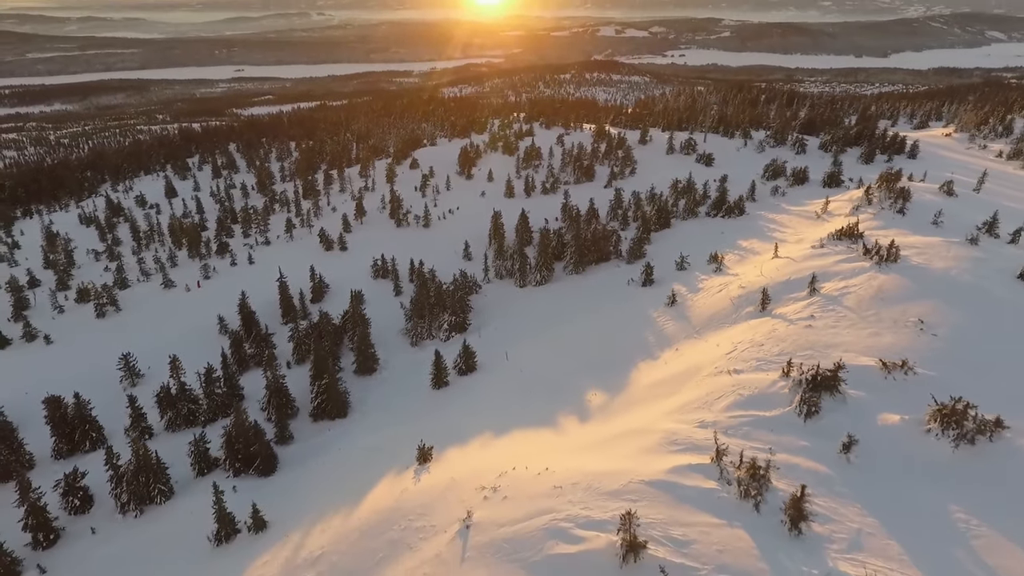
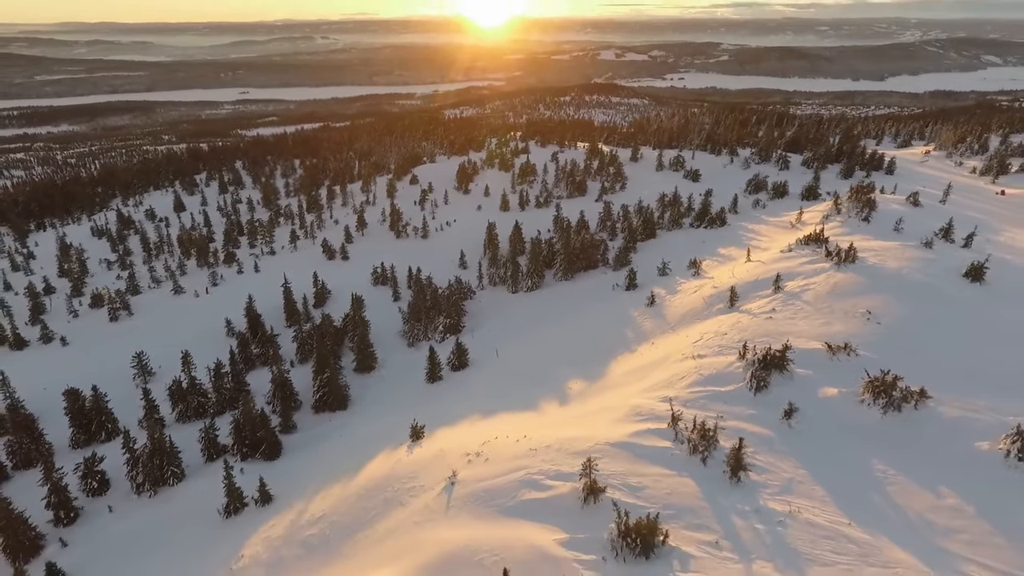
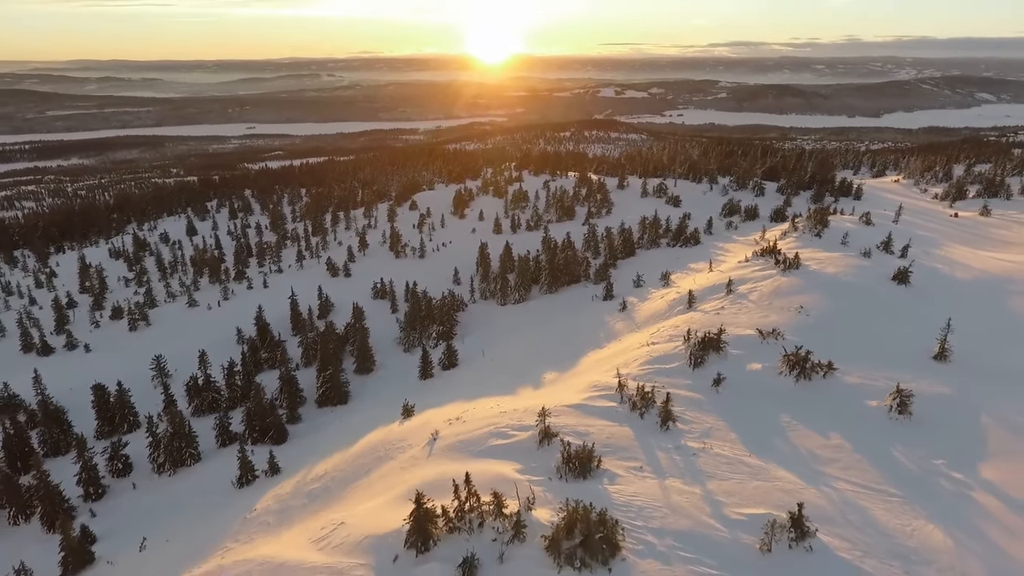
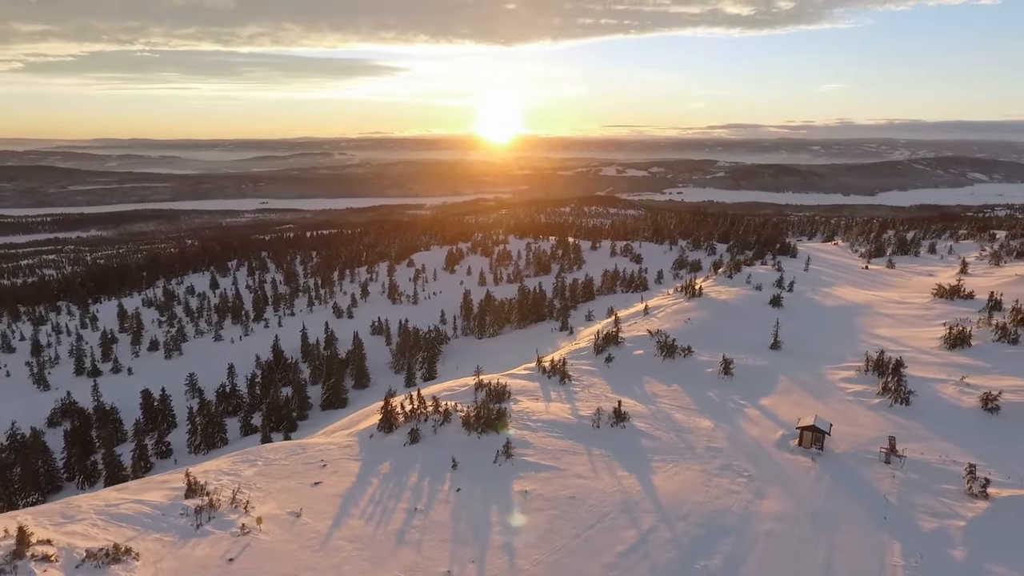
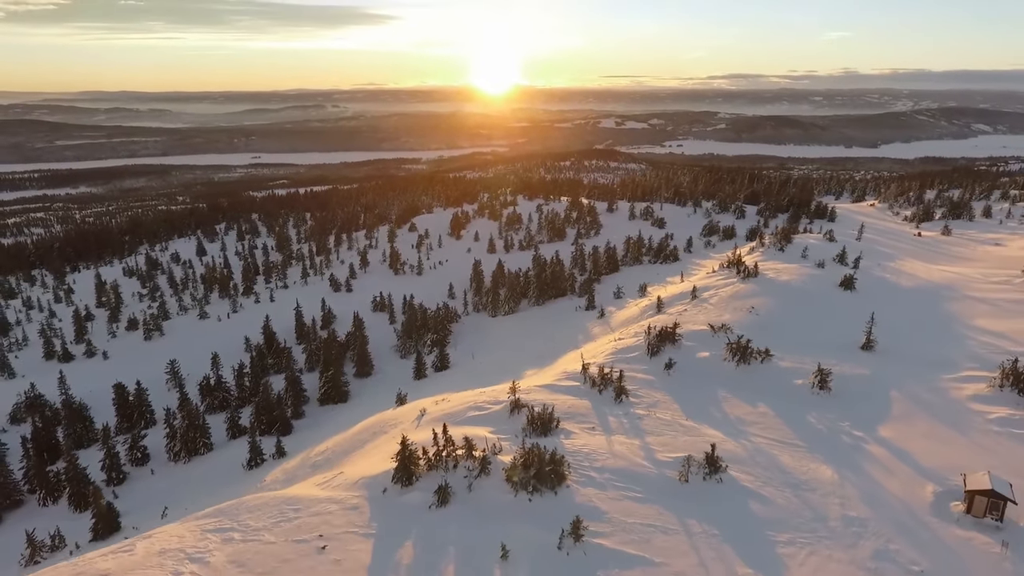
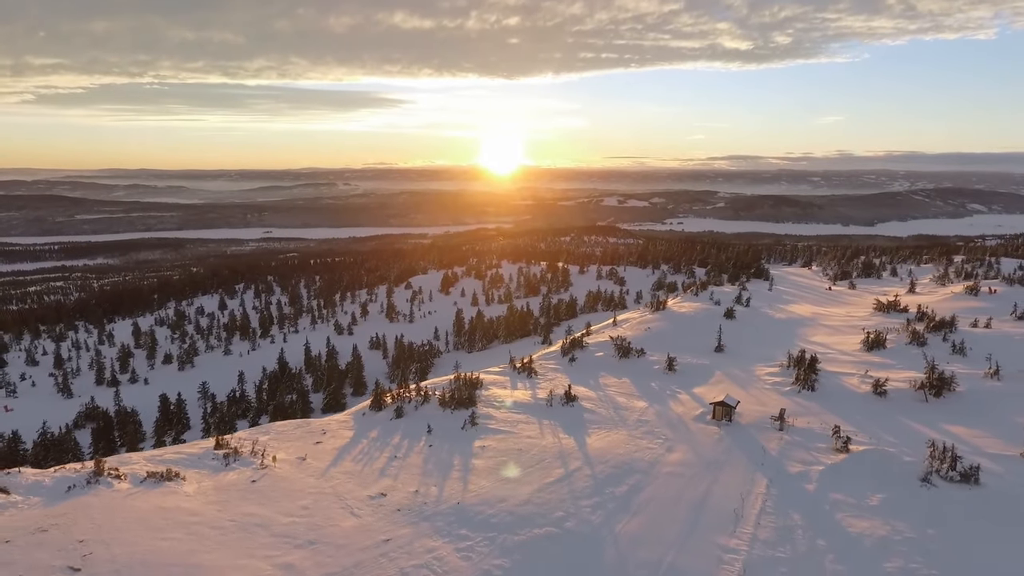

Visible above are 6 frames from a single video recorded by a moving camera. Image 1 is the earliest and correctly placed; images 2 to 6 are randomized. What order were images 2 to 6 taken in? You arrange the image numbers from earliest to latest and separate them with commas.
2, 3, 5, 4, 6
